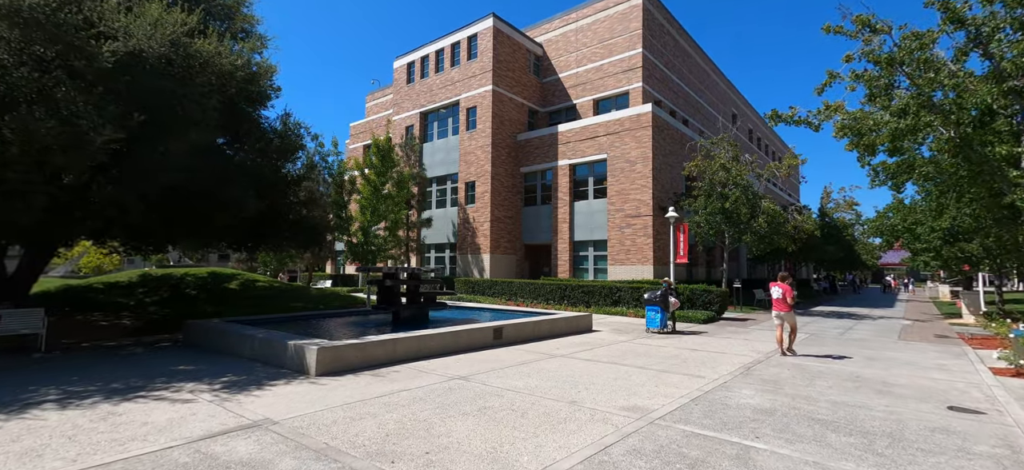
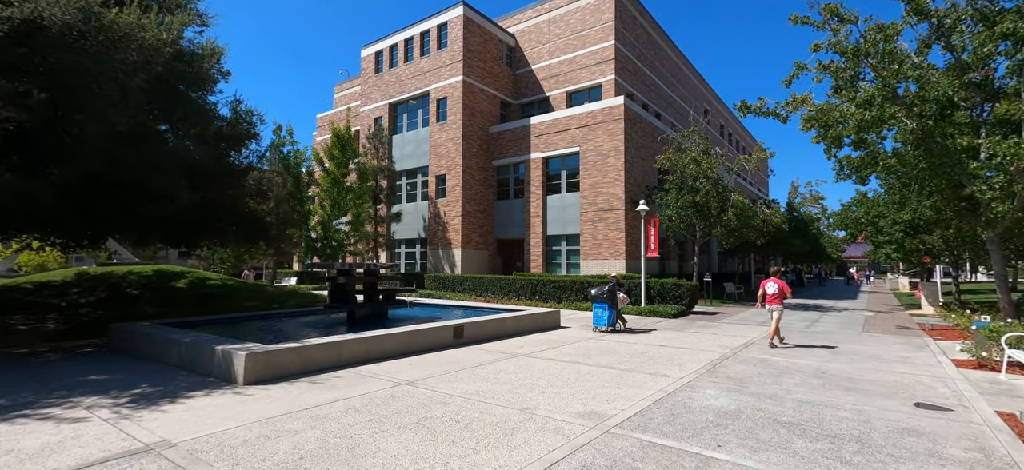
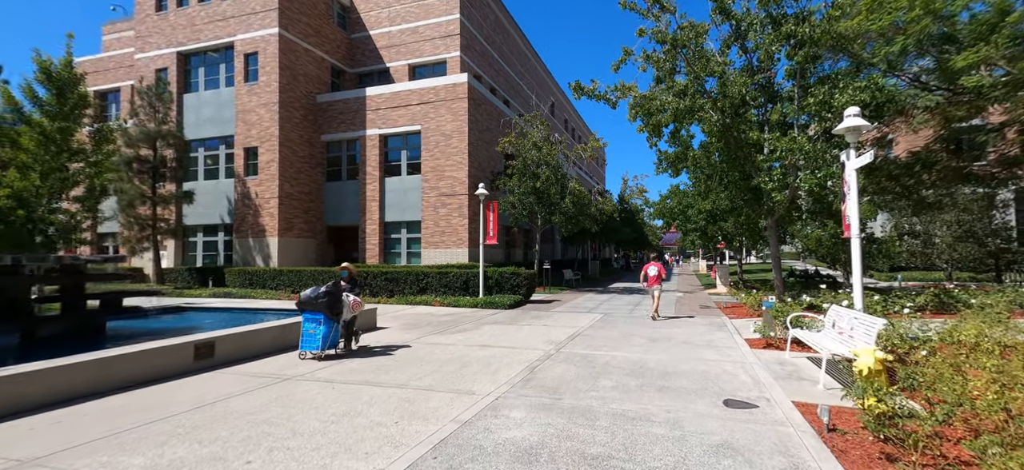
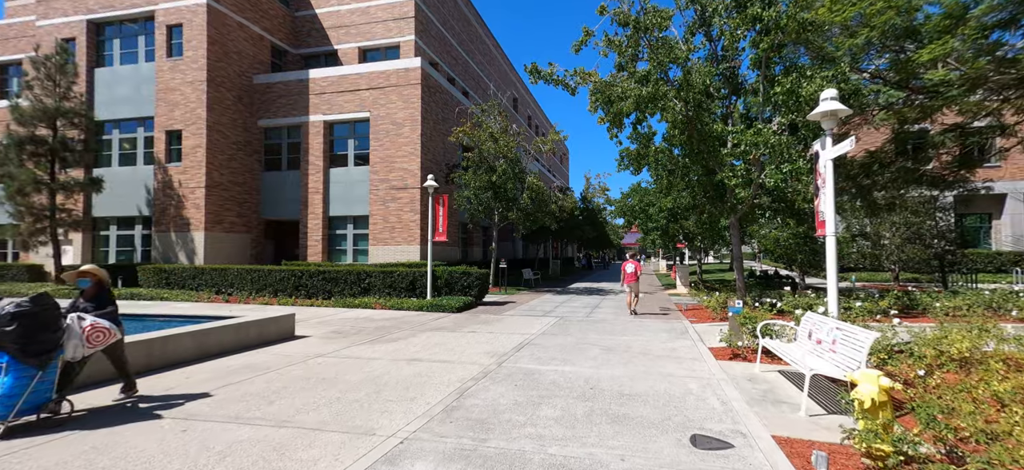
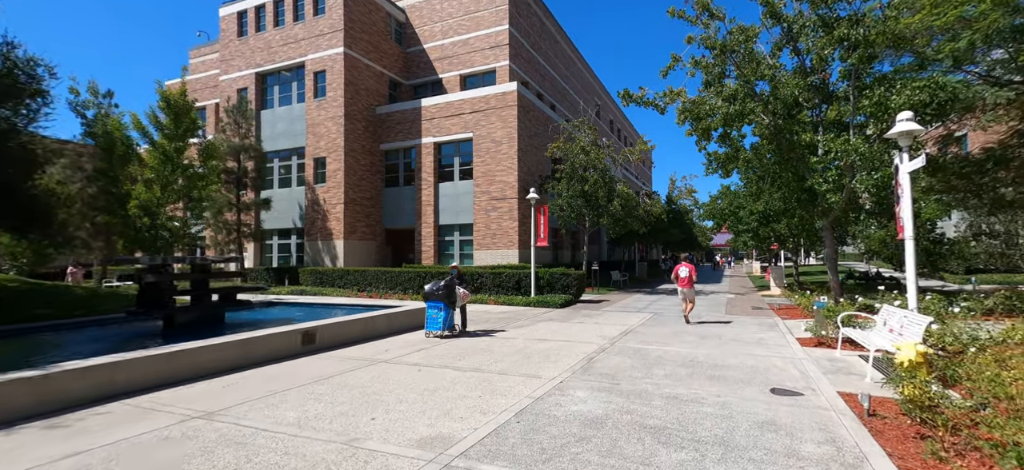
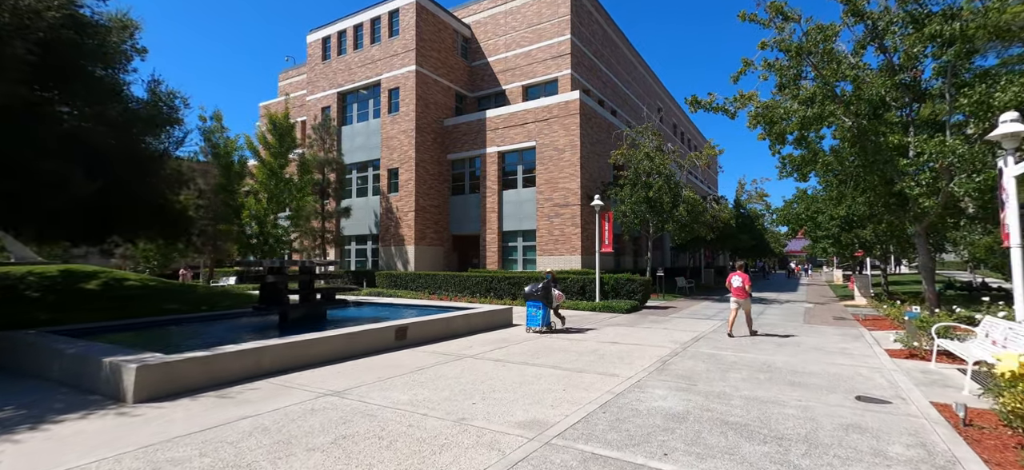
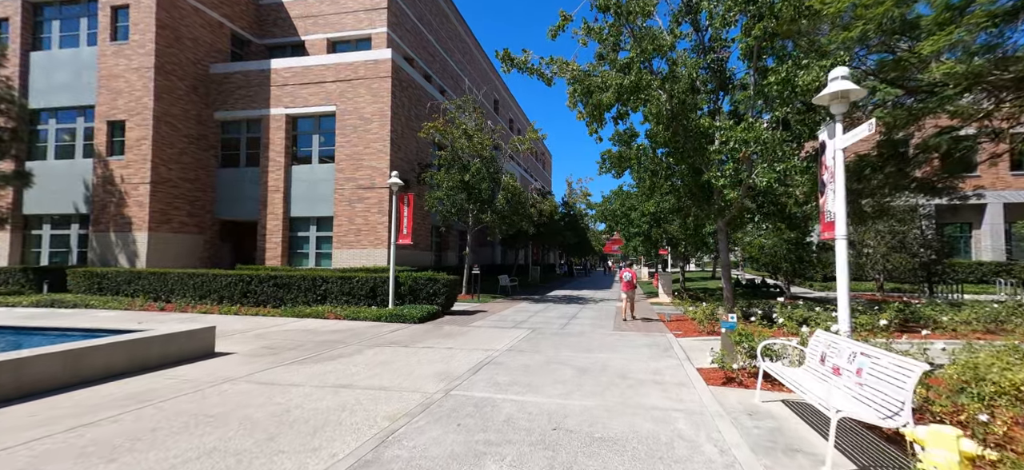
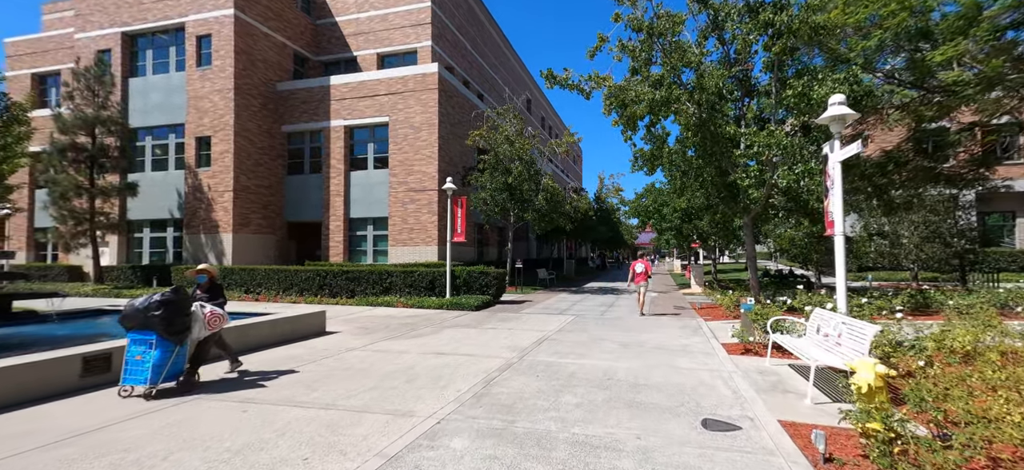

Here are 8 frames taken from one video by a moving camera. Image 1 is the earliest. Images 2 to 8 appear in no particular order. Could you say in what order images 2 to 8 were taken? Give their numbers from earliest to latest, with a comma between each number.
2, 6, 5, 3, 8, 4, 7
